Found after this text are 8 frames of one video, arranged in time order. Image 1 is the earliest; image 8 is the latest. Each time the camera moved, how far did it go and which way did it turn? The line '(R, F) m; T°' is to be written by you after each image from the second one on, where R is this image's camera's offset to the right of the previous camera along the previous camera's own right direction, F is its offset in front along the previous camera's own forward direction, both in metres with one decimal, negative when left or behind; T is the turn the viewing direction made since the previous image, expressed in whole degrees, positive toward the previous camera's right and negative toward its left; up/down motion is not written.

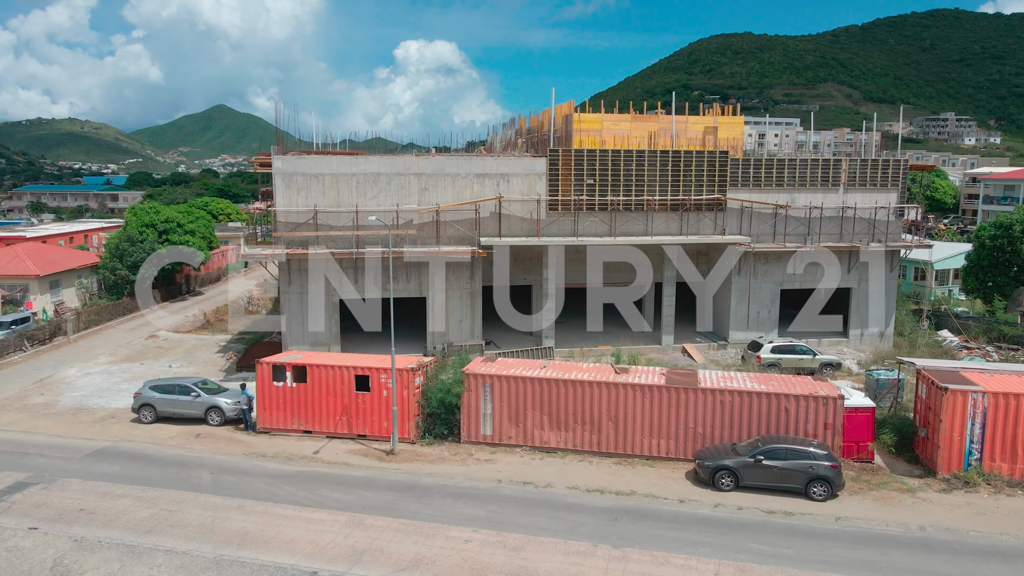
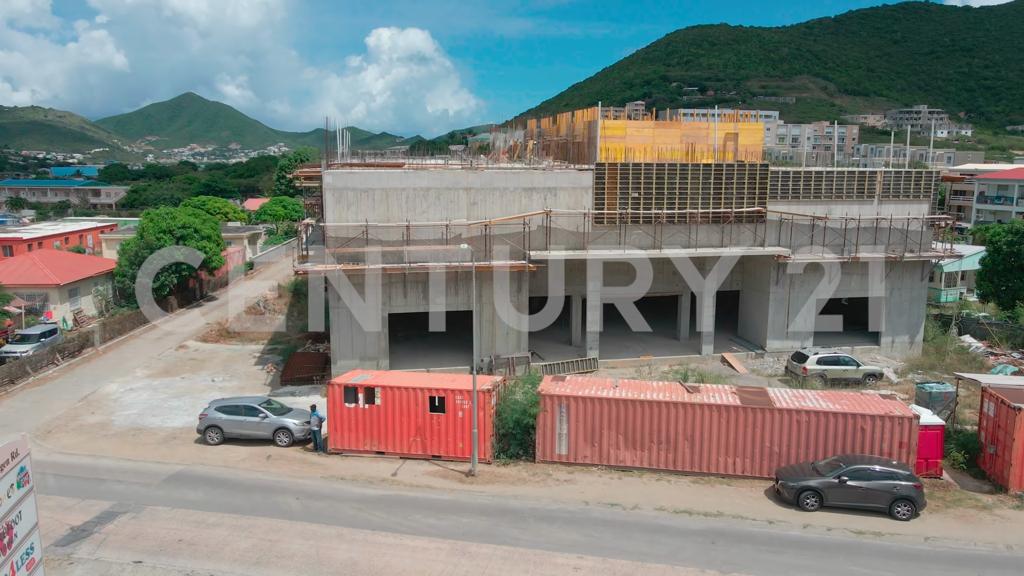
(-2.6, -0.1) m; +2°
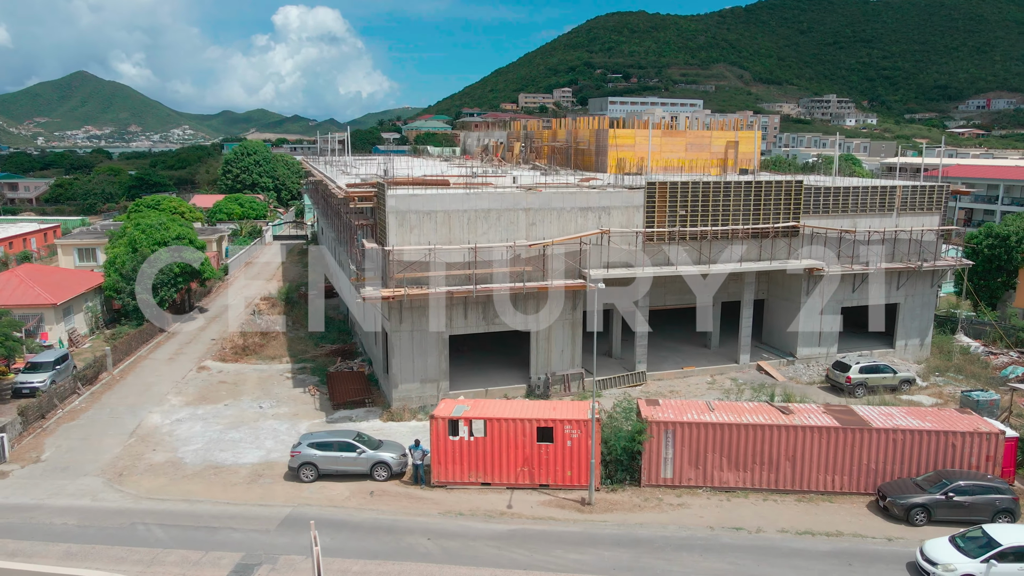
(-4.9, +0.1) m; +6°
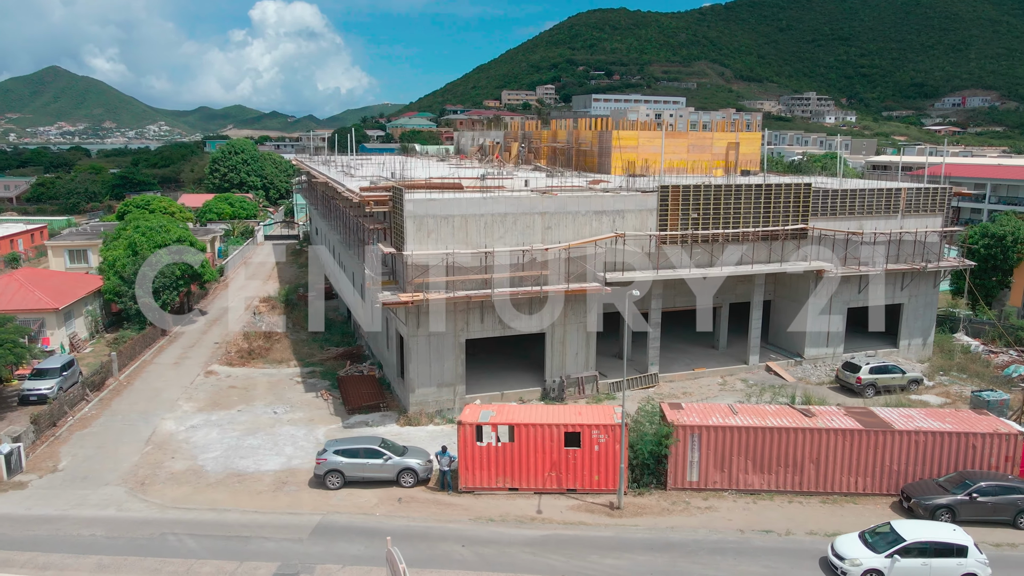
(-1.2, 0.0) m; +1°
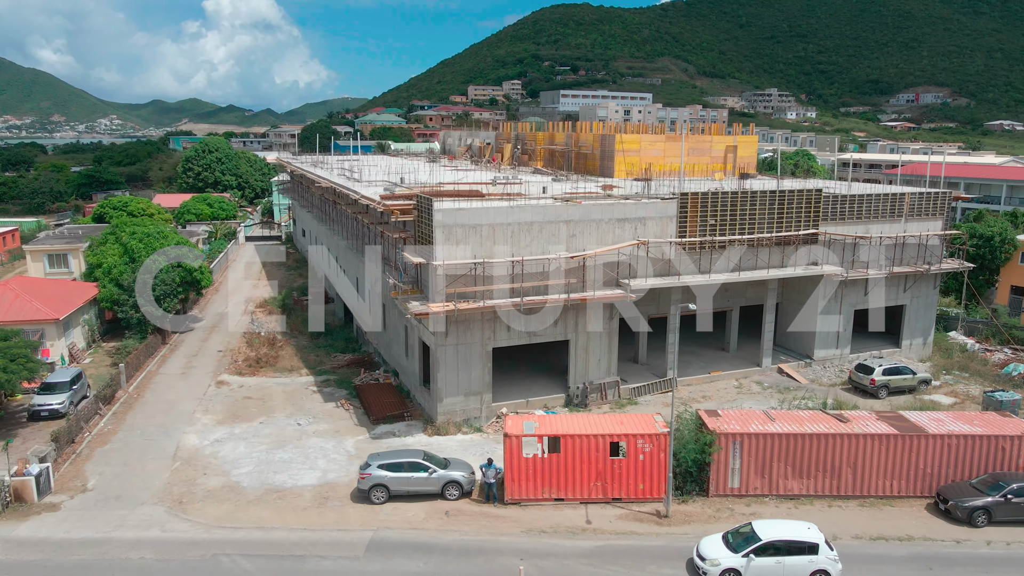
(-2.2, 0.0) m; +3°
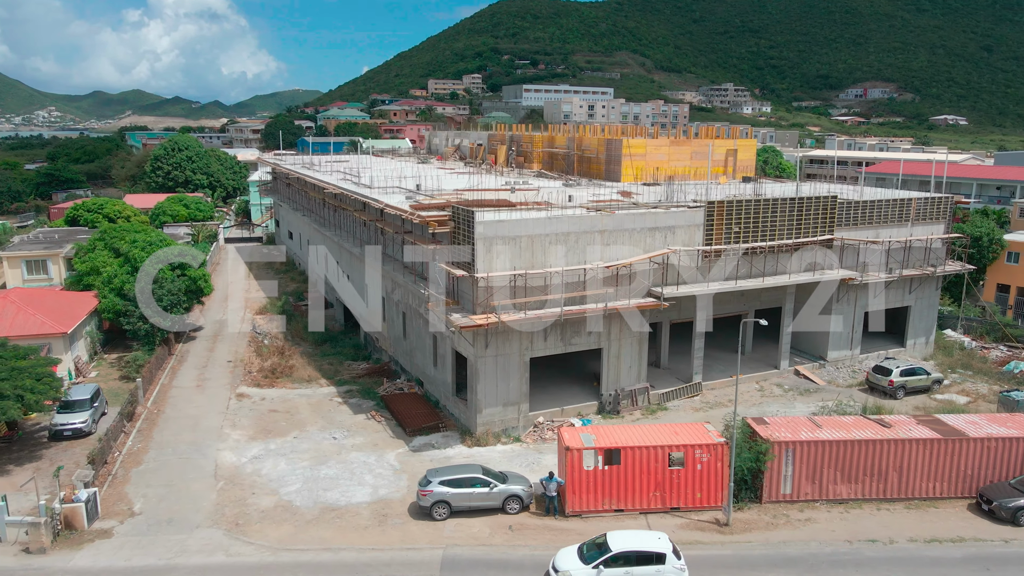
(-2.8, 0.0) m; +3°
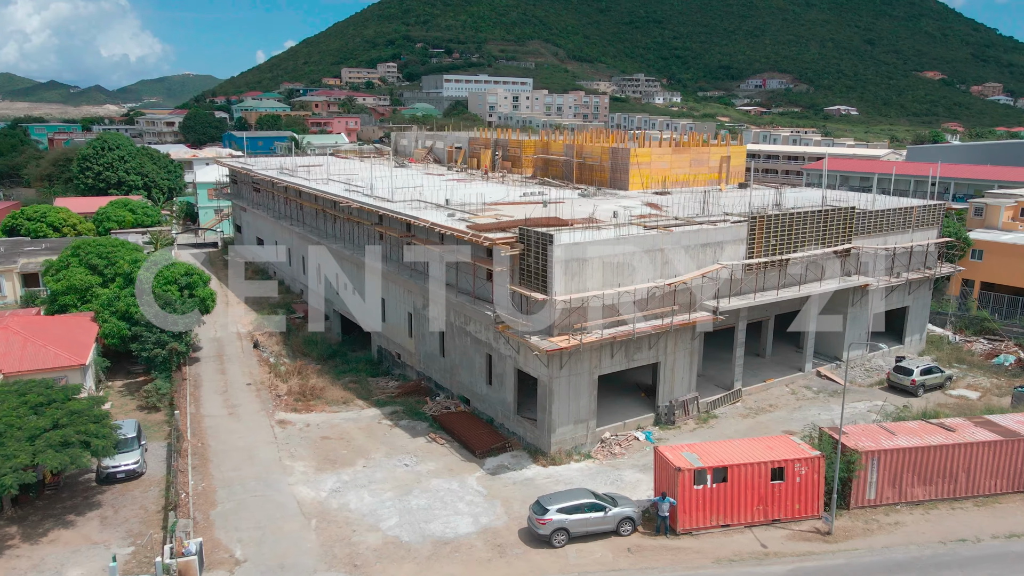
(-5.6, +0.2) m; +7°
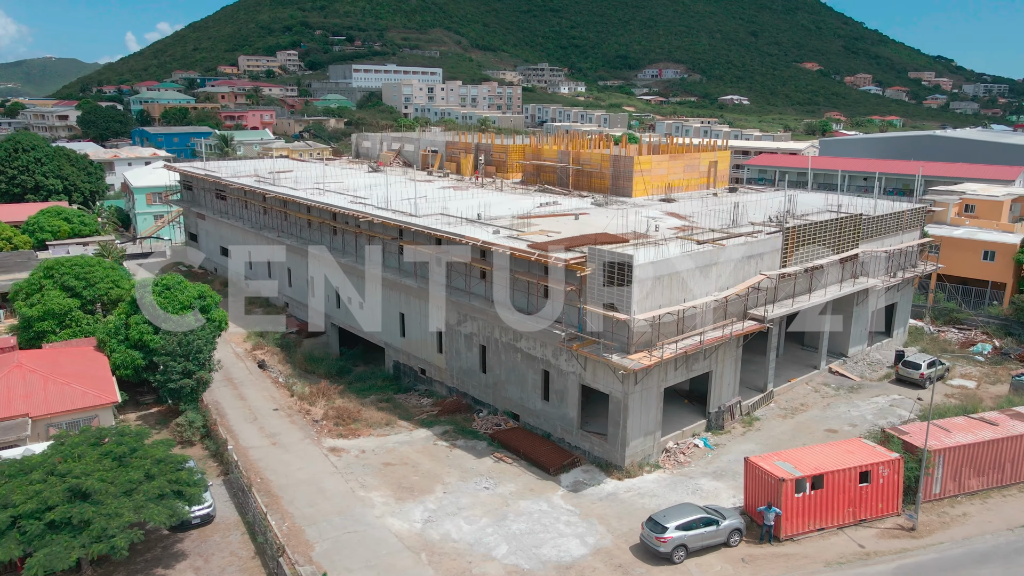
(-6.0, +0.2) m; +8°
